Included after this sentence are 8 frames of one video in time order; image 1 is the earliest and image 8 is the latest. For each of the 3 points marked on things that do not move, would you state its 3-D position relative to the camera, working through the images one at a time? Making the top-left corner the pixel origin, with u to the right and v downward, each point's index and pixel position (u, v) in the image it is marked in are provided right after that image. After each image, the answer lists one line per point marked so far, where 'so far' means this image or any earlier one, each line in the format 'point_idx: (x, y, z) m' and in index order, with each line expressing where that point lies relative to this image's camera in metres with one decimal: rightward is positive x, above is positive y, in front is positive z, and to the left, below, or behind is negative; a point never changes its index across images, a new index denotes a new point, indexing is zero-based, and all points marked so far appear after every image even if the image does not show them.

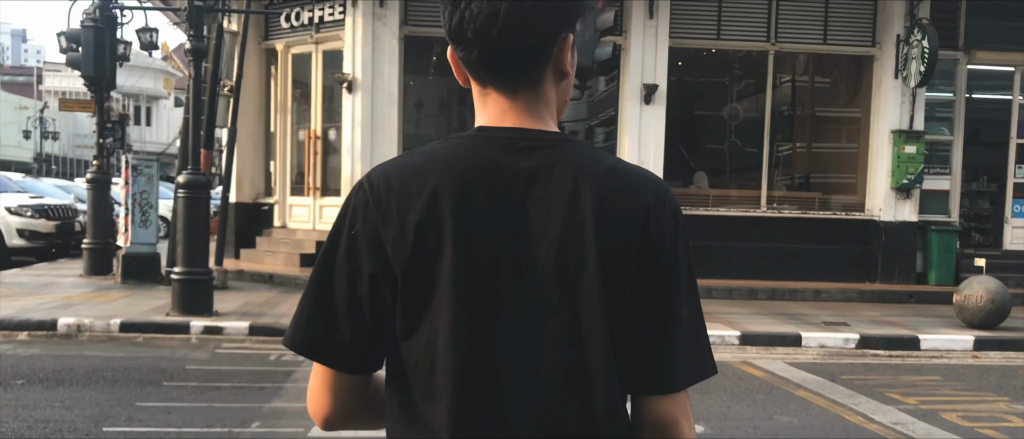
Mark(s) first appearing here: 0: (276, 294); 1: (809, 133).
0: (-3.3, -1.0, +10.6) m
1: (+5.3, +1.5, +13.6) m
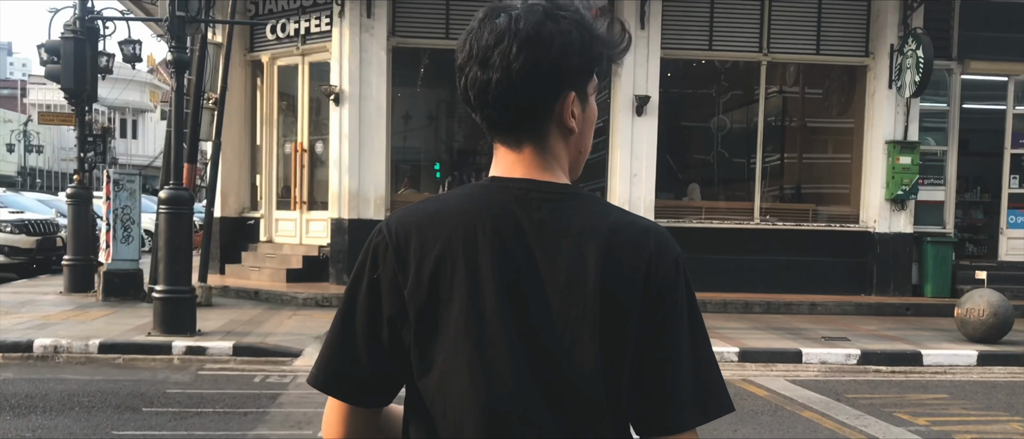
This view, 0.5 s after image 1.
0: (-3.5, -1.2, +10.3) m
1: (+5.1, +1.3, +13.5) m
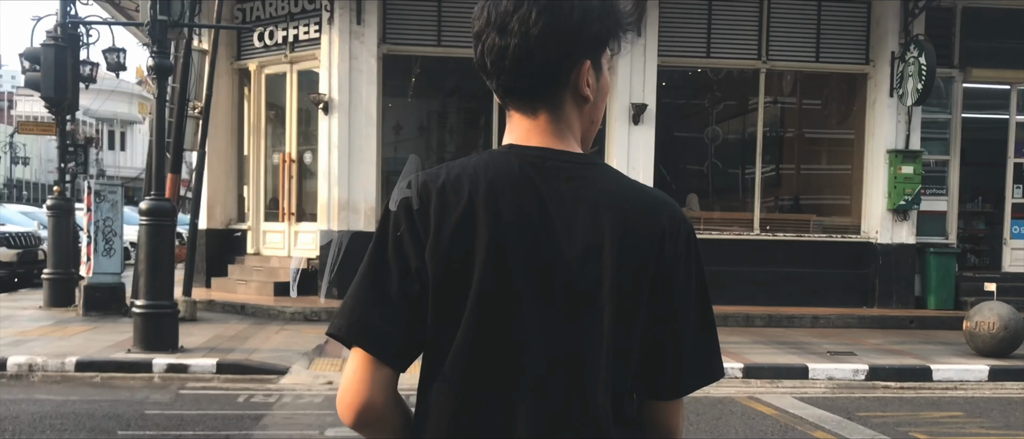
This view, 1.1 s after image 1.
0: (-3.5, -1.4, +10.0) m
1: (+5.0, +1.1, +13.2) m
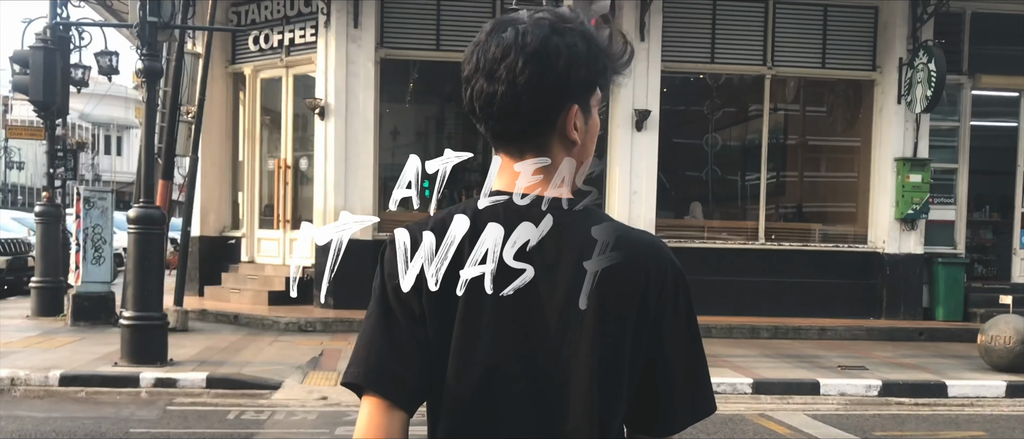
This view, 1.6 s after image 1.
0: (-3.5, -1.5, +9.7) m
1: (+5.0, +1.0, +13.0) m
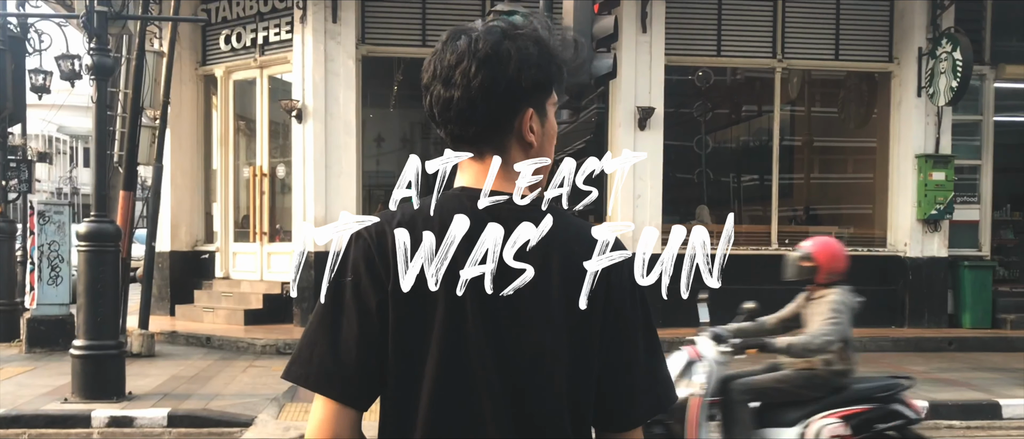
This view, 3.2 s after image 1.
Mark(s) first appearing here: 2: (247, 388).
0: (-3.5, -1.7, +8.8) m
1: (+4.9, +0.9, +12.2) m
2: (-2.6, -1.7, +7.3) m
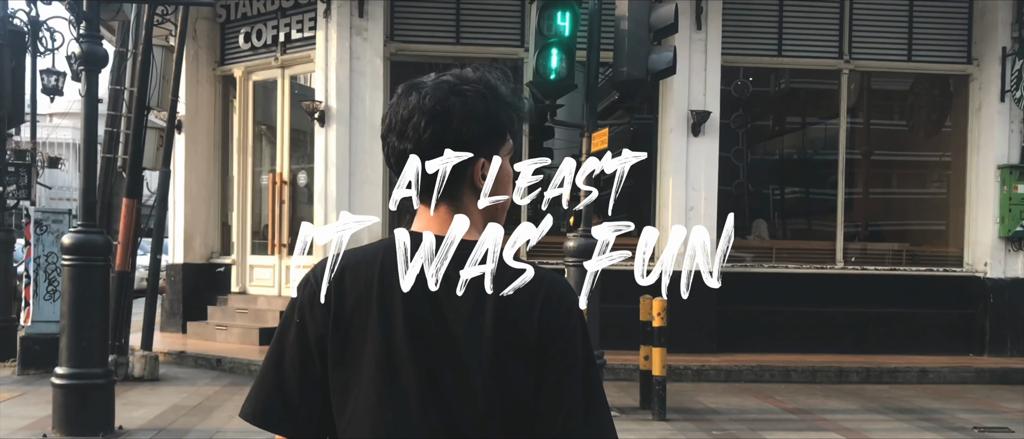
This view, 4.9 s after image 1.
0: (-3.1, -1.8, +7.9) m
1: (+5.5, +0.7, +11.1) m
2: (-2.3, -1.8, +6.4) m
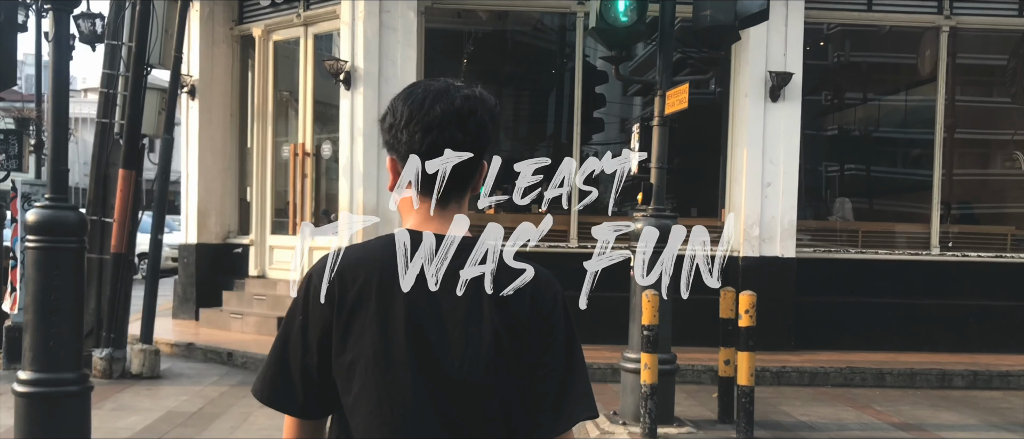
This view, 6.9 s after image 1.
0: (-2.6, -1.5, +7.0) m
1: (+6.1, +1.0, +9.7) m
2: (-1.8, -1.6, +5.4) m
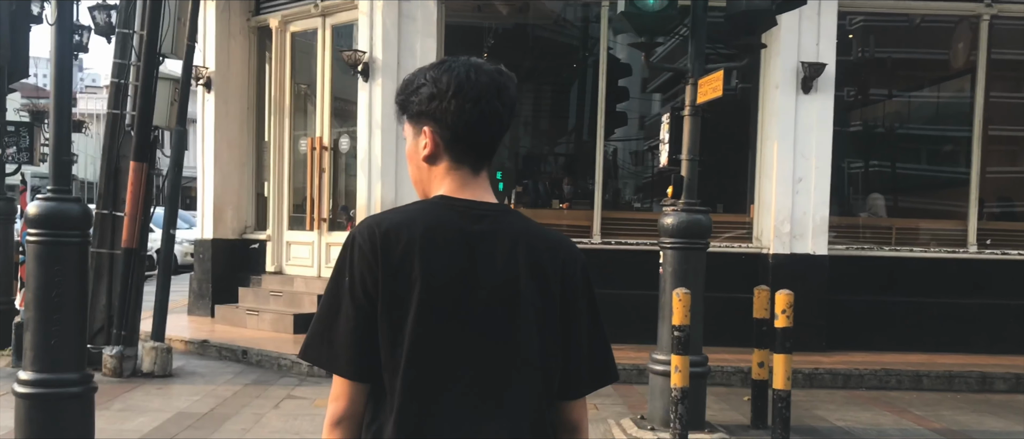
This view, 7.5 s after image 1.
0: (-2.4, -1.5, +6.8) m
1: (+6.4, +1.0, +9.3) m
2: (-1.7, -1.6, +5.2) m
